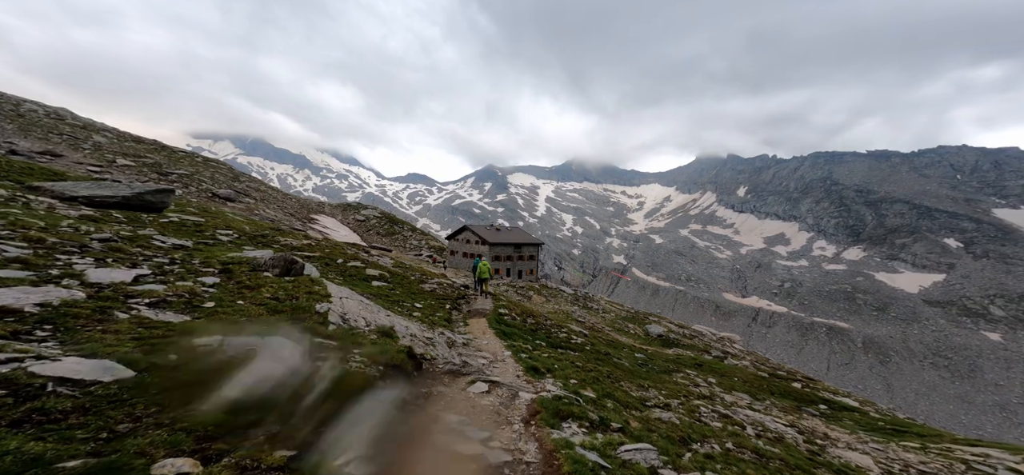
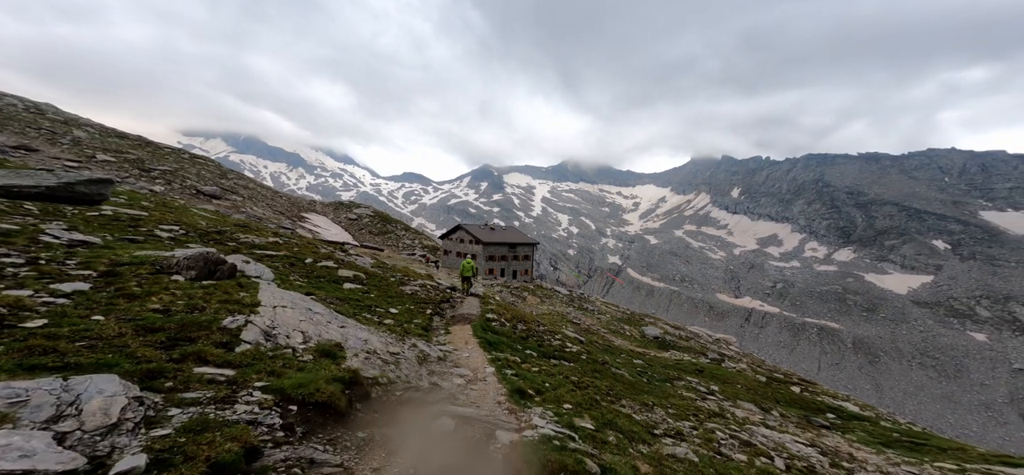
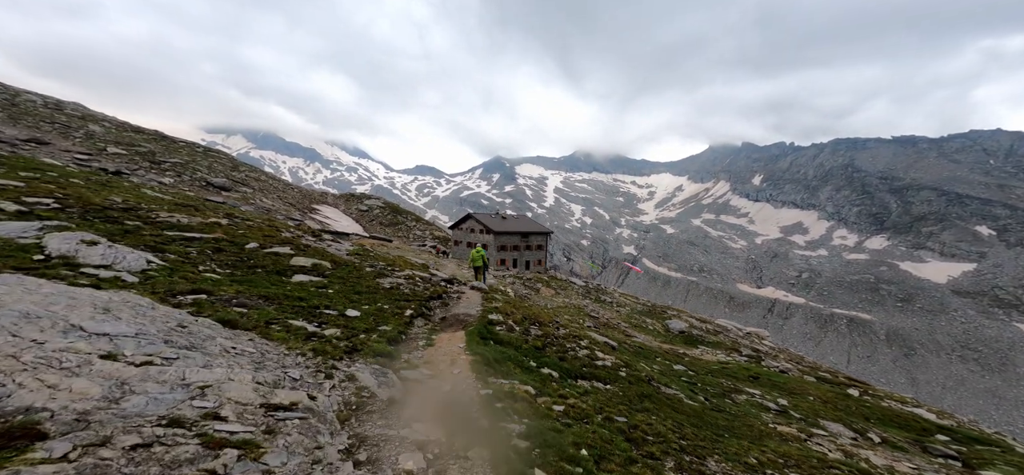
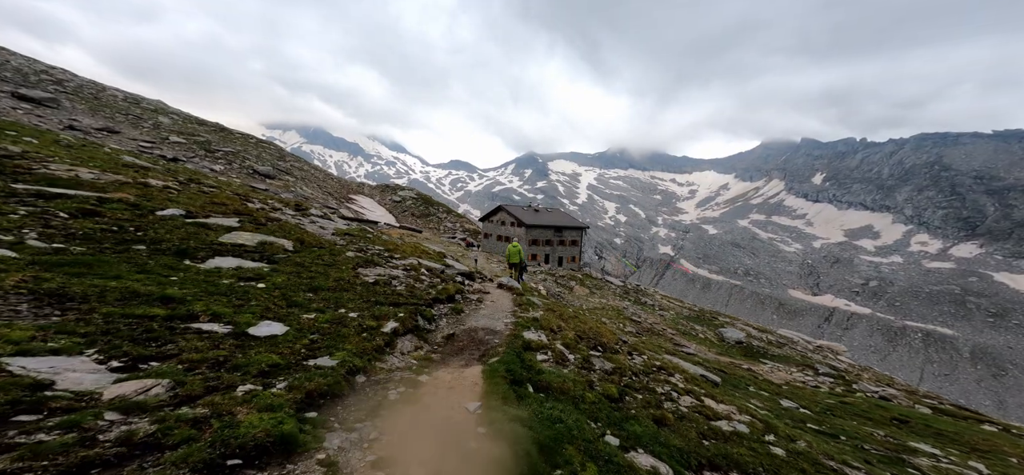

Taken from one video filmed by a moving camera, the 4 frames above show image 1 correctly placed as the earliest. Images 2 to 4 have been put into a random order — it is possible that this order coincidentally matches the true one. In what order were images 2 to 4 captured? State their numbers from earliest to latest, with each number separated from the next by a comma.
2, 3, 4
